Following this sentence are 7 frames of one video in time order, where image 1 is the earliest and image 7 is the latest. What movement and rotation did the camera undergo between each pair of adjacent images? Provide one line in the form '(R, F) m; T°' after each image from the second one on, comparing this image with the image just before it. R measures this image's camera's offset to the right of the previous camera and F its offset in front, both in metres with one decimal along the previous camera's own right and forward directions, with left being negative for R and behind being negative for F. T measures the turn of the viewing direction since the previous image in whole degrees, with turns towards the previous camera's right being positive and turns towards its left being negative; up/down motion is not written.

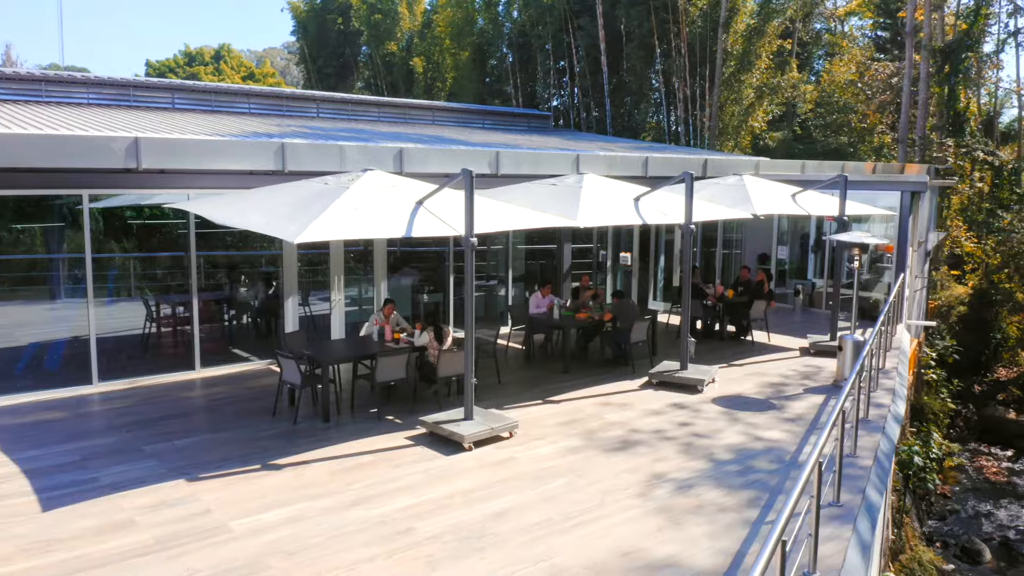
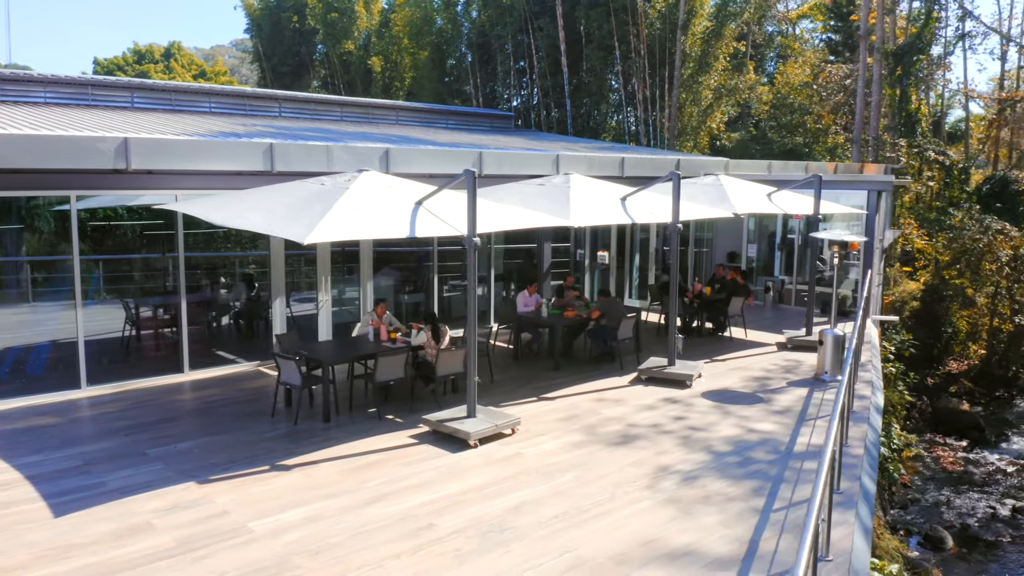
(-0.4, -0.1) m; +3°
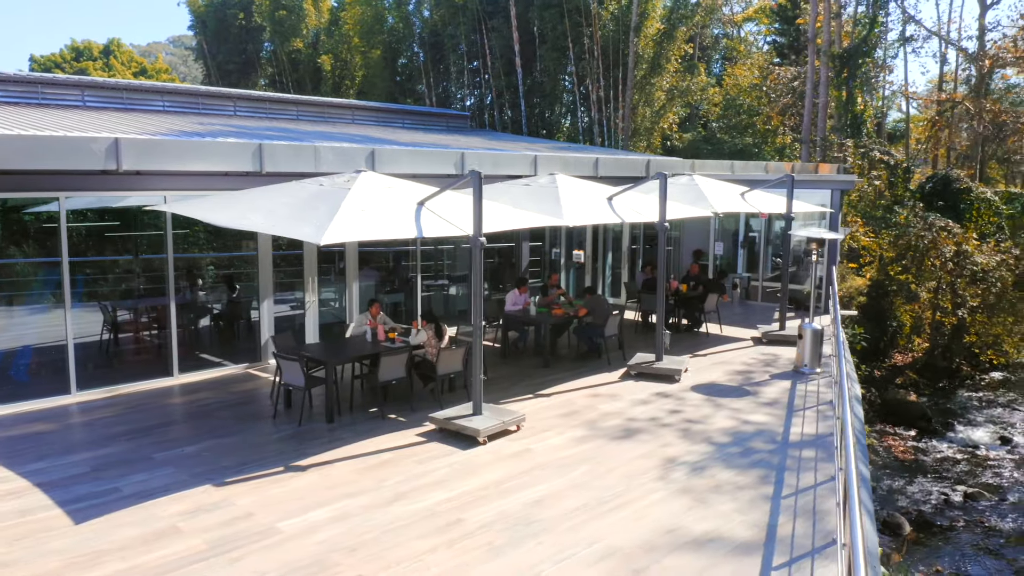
(-0.5, -0.1) m; +4°
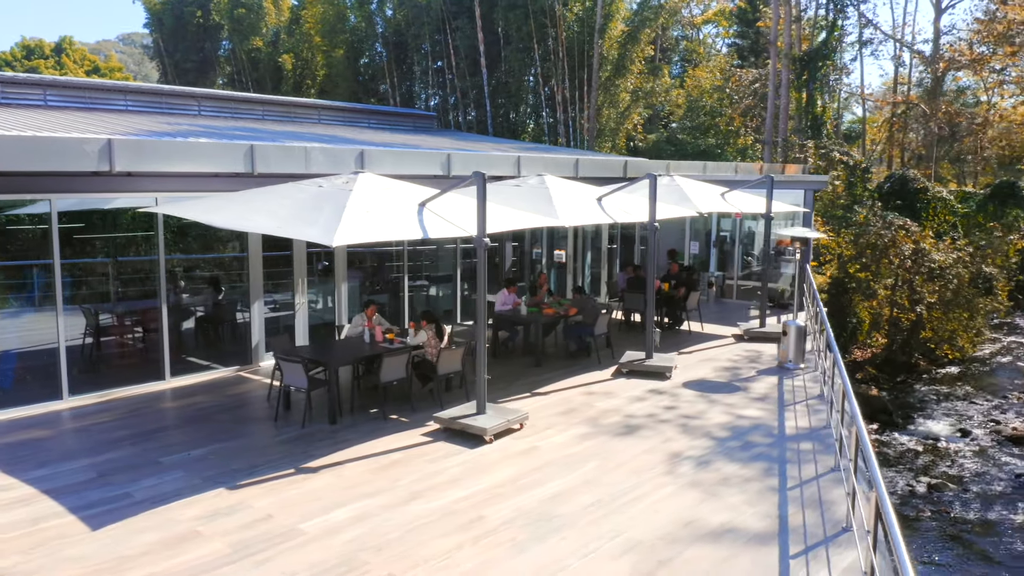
(-0.4, -0.1) m; +3°
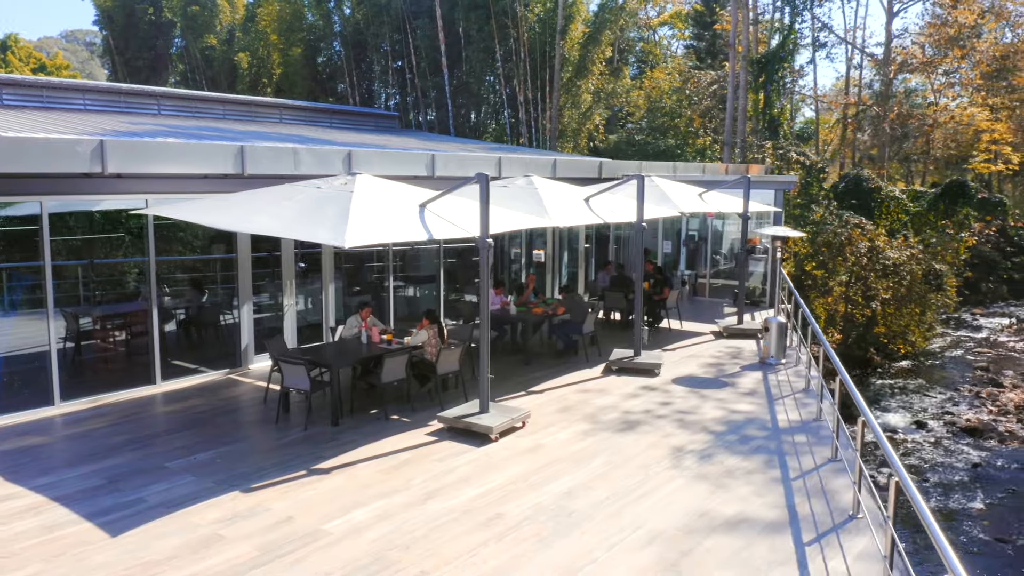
(-0.4, -0.1) m; +3°
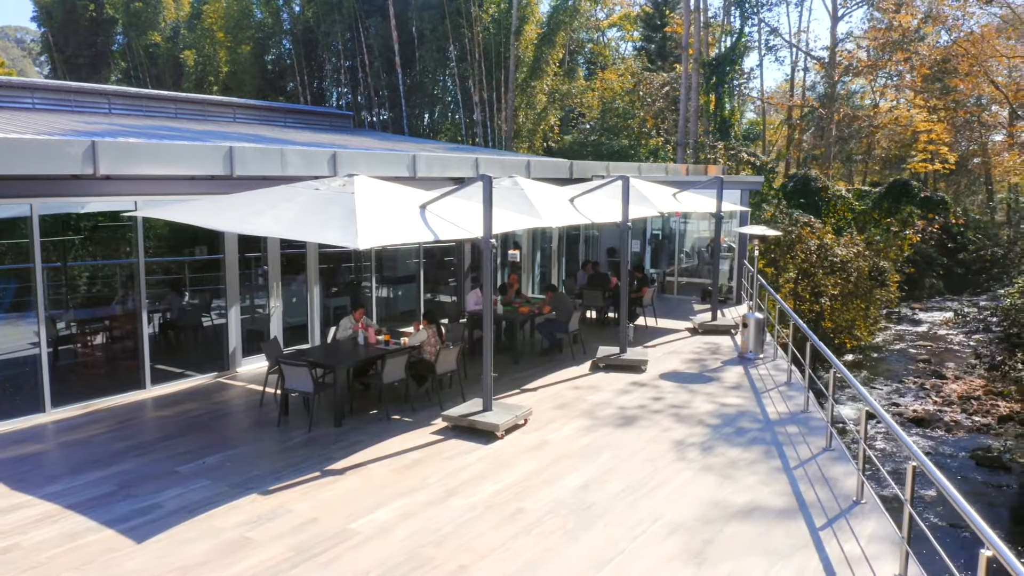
(-0.5, -0.1) m; +4°
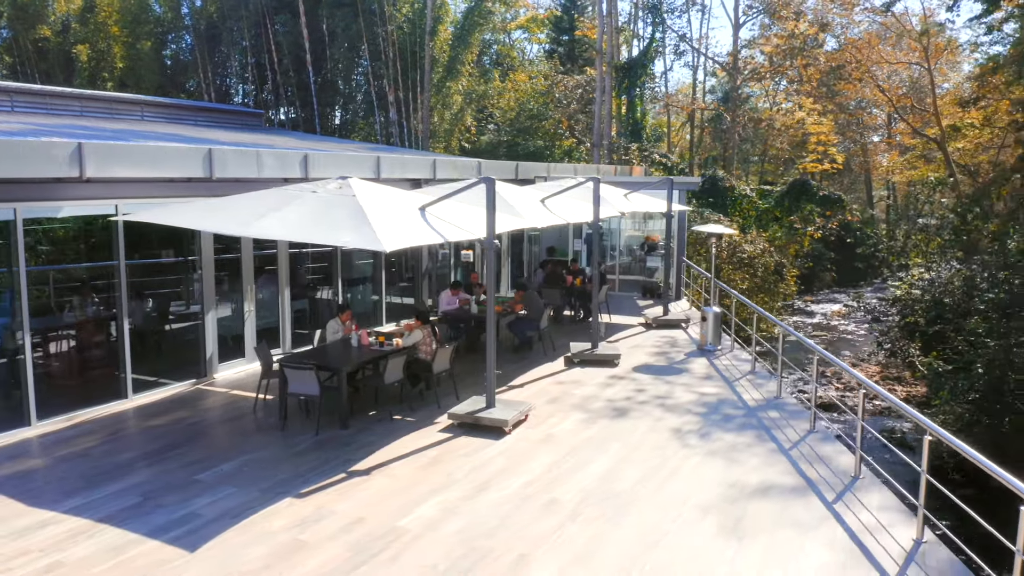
(-0.9, -0.1) m; +7°
